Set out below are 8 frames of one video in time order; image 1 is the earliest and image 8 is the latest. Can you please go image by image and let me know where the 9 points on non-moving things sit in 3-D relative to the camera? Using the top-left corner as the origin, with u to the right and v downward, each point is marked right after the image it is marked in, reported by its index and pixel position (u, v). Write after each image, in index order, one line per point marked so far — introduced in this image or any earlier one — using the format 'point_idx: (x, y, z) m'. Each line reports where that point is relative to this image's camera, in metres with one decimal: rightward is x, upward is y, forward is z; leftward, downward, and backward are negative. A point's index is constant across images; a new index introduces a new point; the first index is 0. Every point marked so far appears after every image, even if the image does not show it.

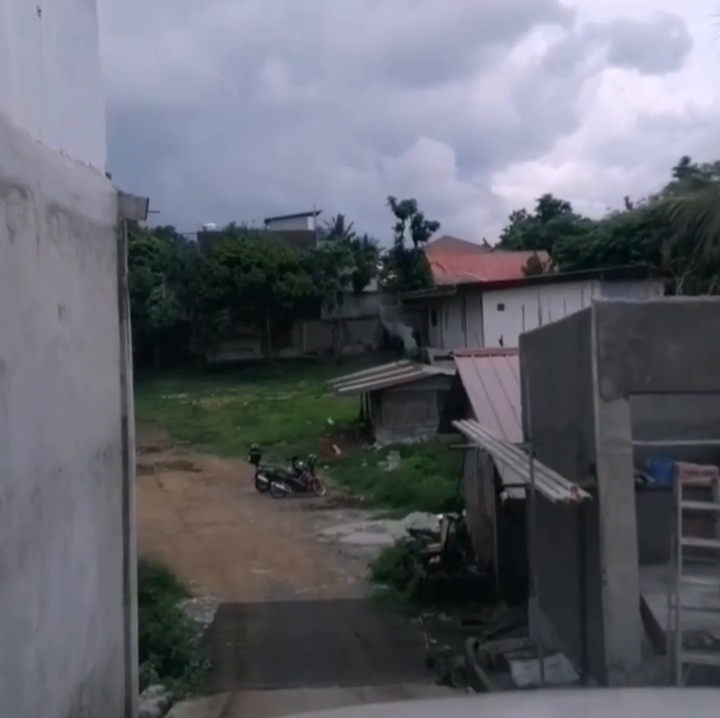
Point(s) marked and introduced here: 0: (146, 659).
0: (-2.3, -3.2, +11.1) m
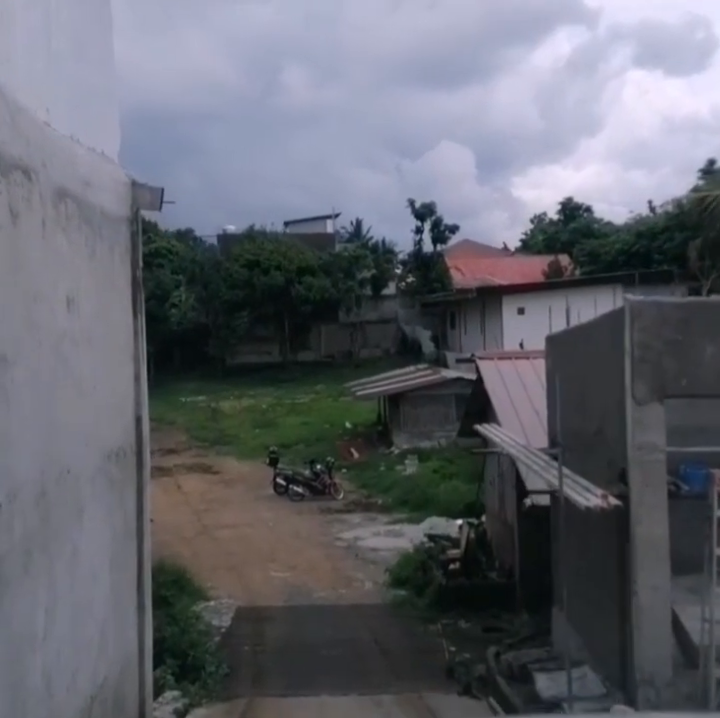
0: (-2.1, -3.2, +11.0) m
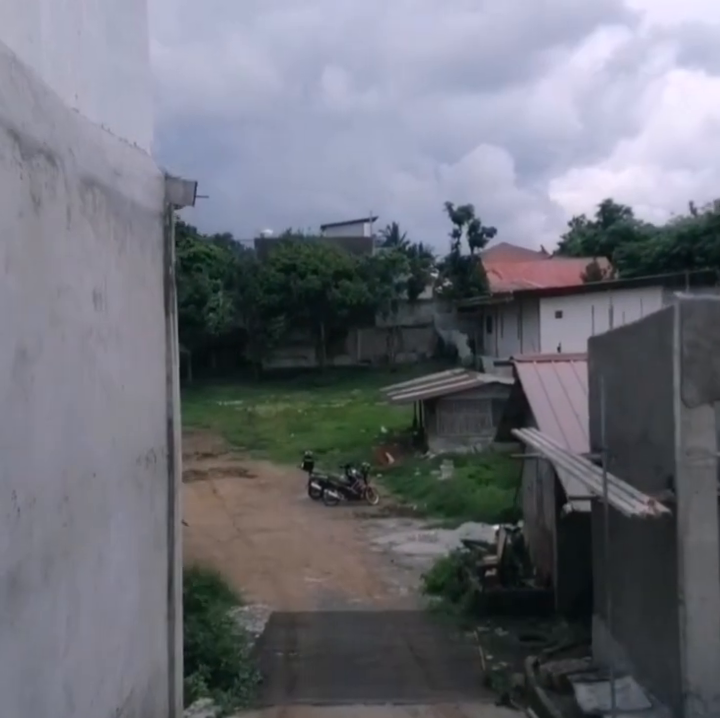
0: (-1.7, -3.3, +10.8) m
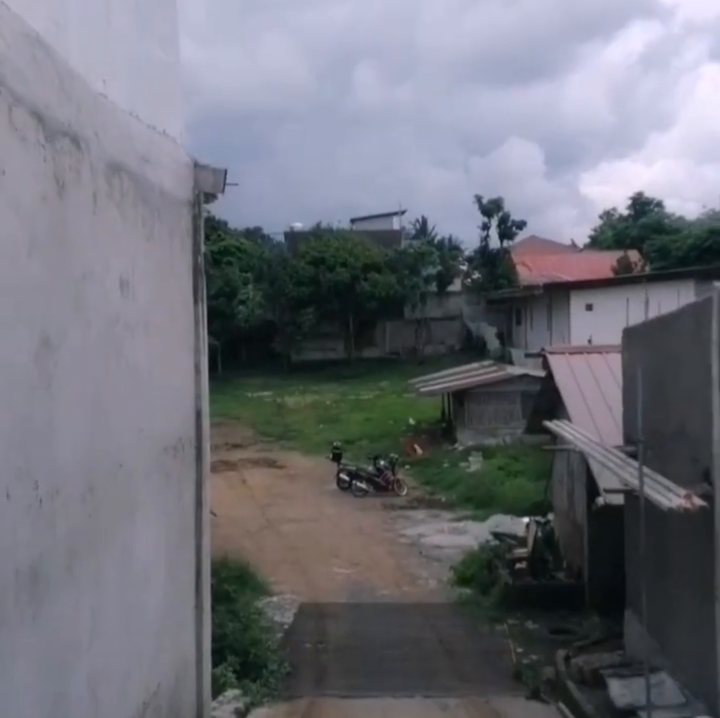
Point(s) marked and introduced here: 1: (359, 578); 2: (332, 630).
0: (-1.4, -3.2, +10.8) m
1: (0.0, -3.8, +17.8) m
2: (-0.4, -3.6, +13.8) m
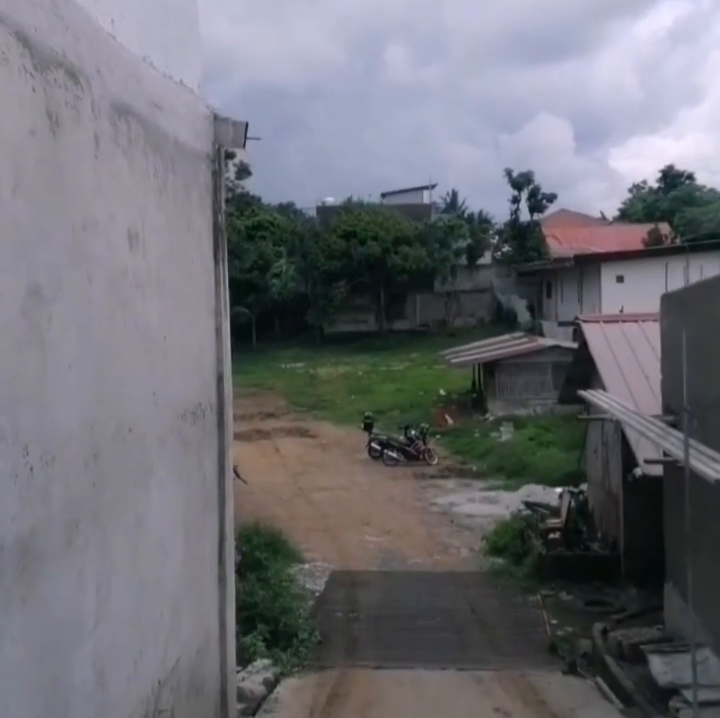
0: (-1.1, -2.8, +10.6) m
1: (+0.5, -3.2, +17.6) m
2: (0.0, -3.2, +13.6) m
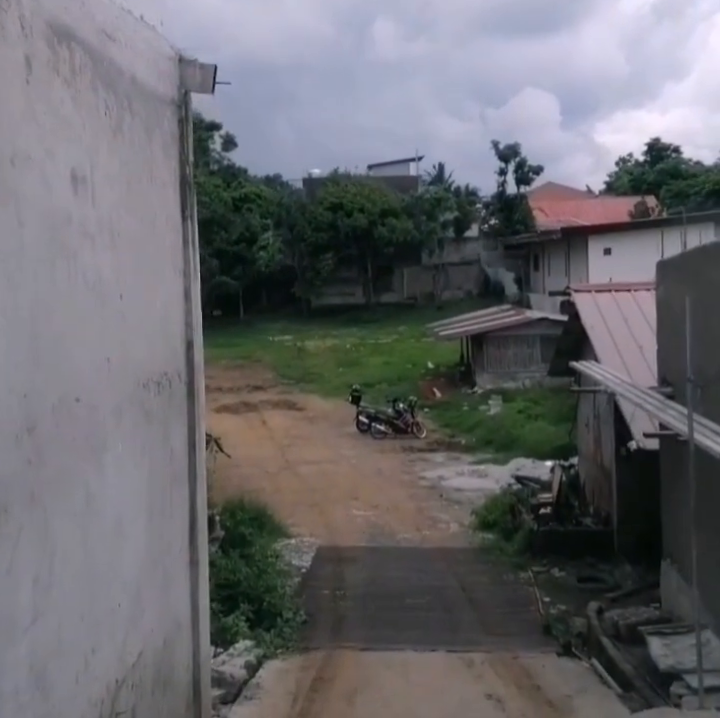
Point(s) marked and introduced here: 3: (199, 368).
0: (-1.2, -2.5, +10.2) m
1: (+0.3, -2.7, +17.2) m
2: (-0.1, -2.8, +13.2) m
3: (-0.9, 0.0, +5.8) m
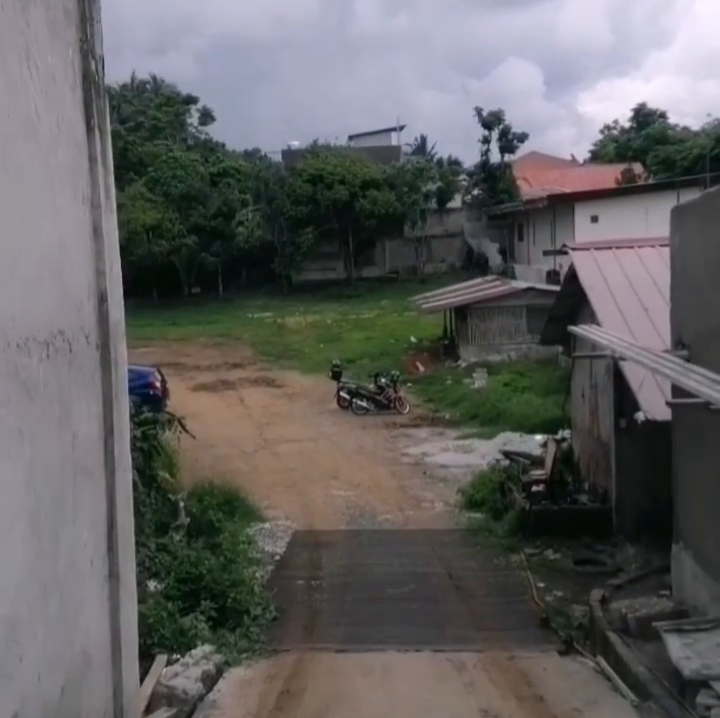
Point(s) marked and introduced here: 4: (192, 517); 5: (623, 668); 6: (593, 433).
0: (-1.5, -2.2, +9.1) m
1: (0.0, -2.3, +16.1) m
2: (-0.4, -2.4, +12.1) m
3: (-1.0, +0.2, +4.6) m
4: (-2.0, -1.9, +12.3) m
5: (+1.9, -2.2, +7.5) m
6: (+3.2, -1.0, +13.9) m
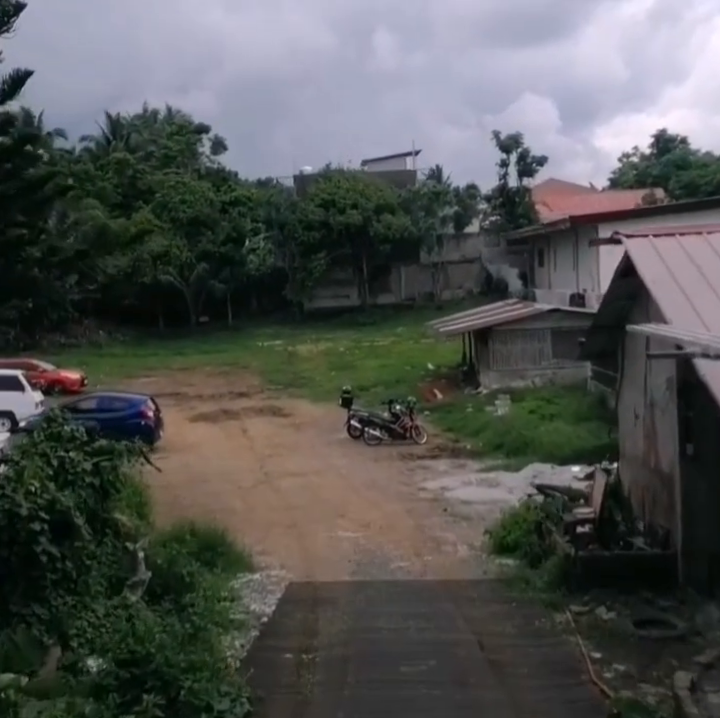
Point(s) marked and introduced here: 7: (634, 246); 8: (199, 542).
0: (-1.4, -2.2, +6.6) m
1: (+0.1, -2.5, +13.6) m
2: (-0.3, -2.5, +9.6) m
3: (-1.1, +0.3, +2.2) m
4: (-2.0, -2.0, +9.8) m
5: (+1.9, -2.2, +5.0) m
6: (+3.3, -1.2, +11.4) m
7: (+2.8, +1.2, +10.4) m
8: (-1.9, -2.1, +11.8) m
